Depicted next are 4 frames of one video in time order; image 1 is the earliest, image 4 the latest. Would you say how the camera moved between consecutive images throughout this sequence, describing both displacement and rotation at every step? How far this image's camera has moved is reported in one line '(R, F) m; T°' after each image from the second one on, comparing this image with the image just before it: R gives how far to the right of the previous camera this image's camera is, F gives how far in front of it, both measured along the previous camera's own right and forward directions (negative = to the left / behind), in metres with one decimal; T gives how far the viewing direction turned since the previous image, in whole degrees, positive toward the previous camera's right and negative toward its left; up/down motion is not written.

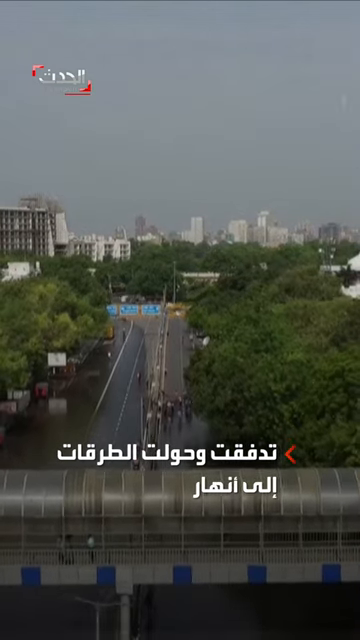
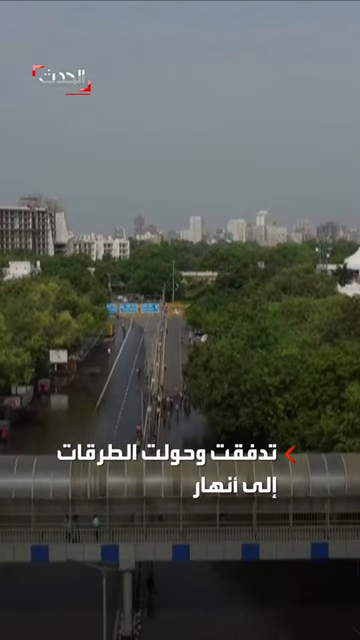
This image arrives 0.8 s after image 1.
(0.0, -0.9) m; 0°
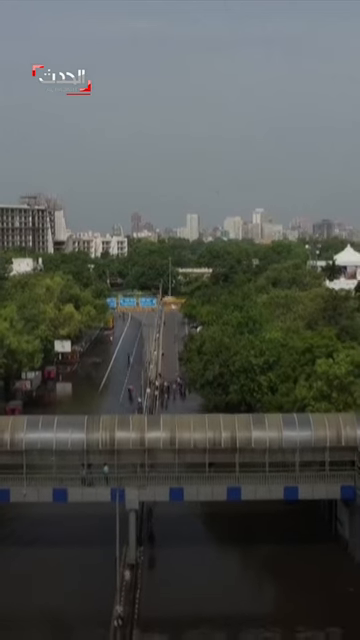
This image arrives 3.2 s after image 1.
(0.0, -2.7) m; 0°
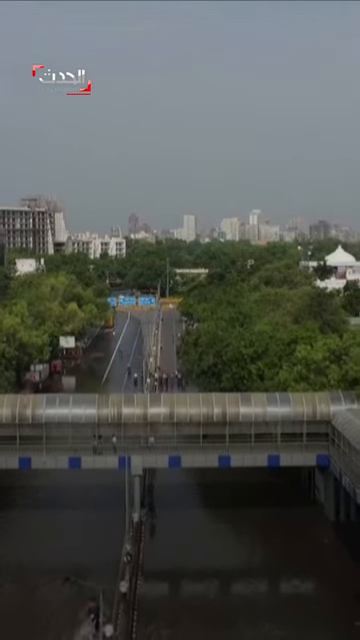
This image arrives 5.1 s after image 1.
(0.0, -2.5) m; 0°
